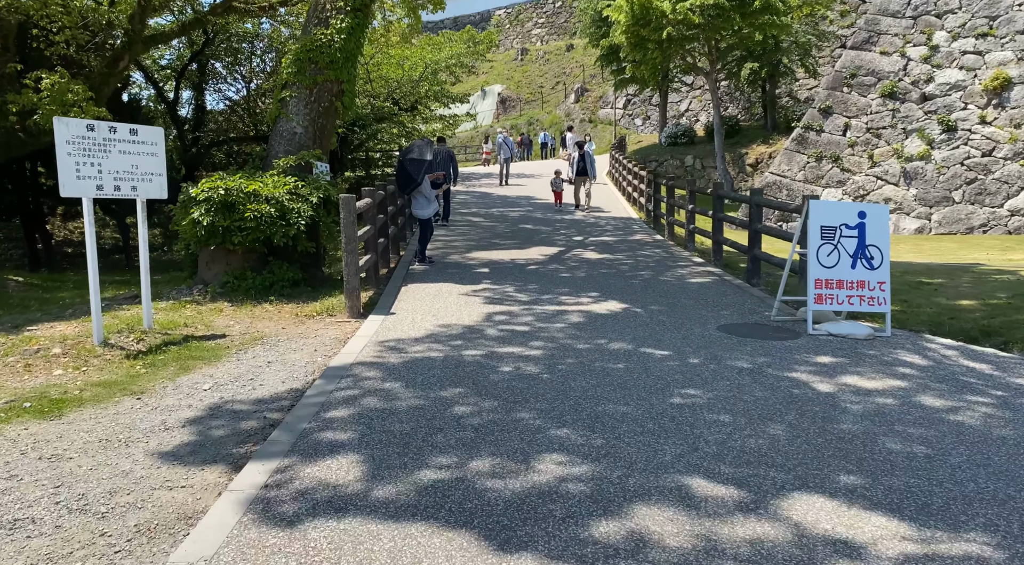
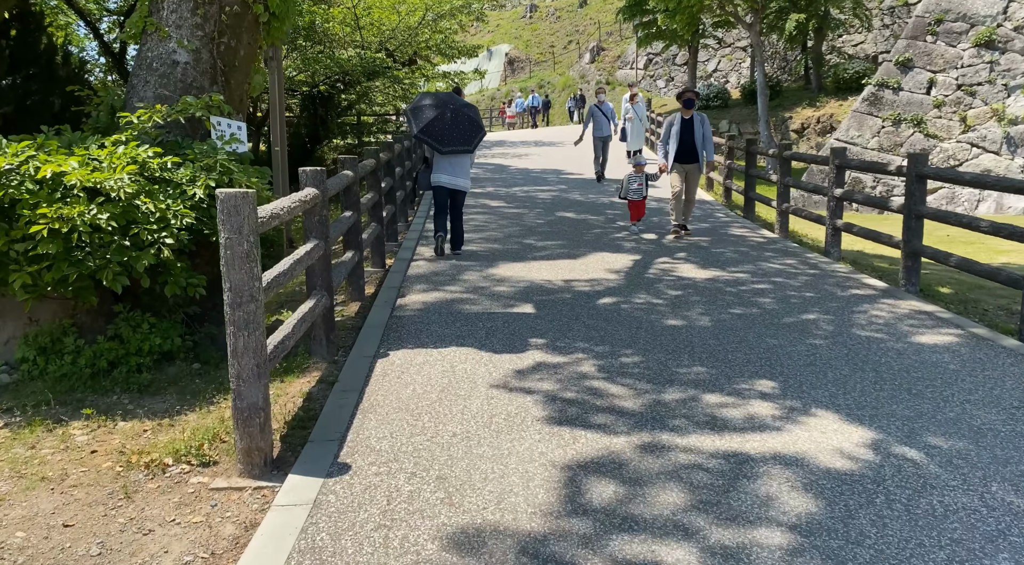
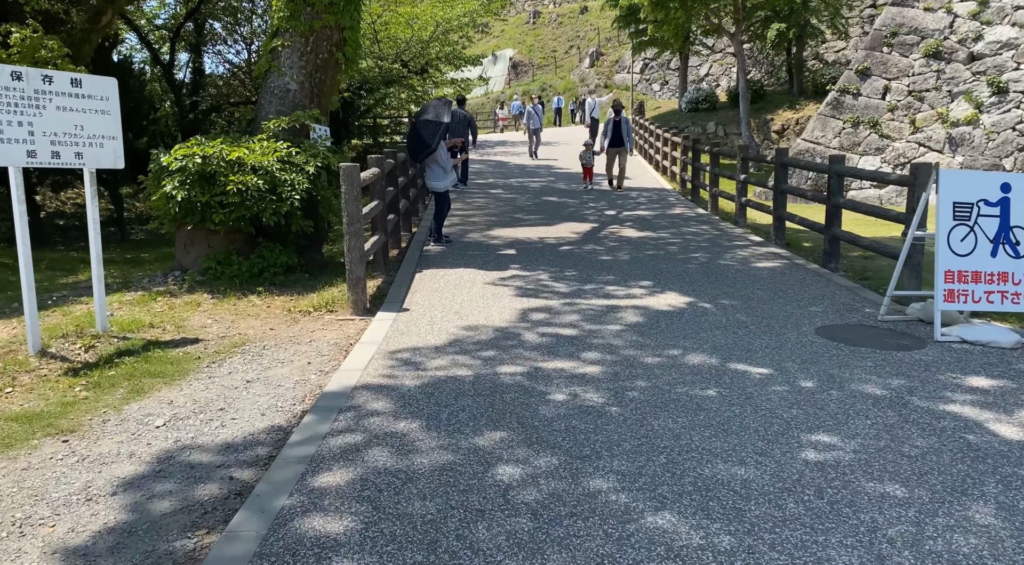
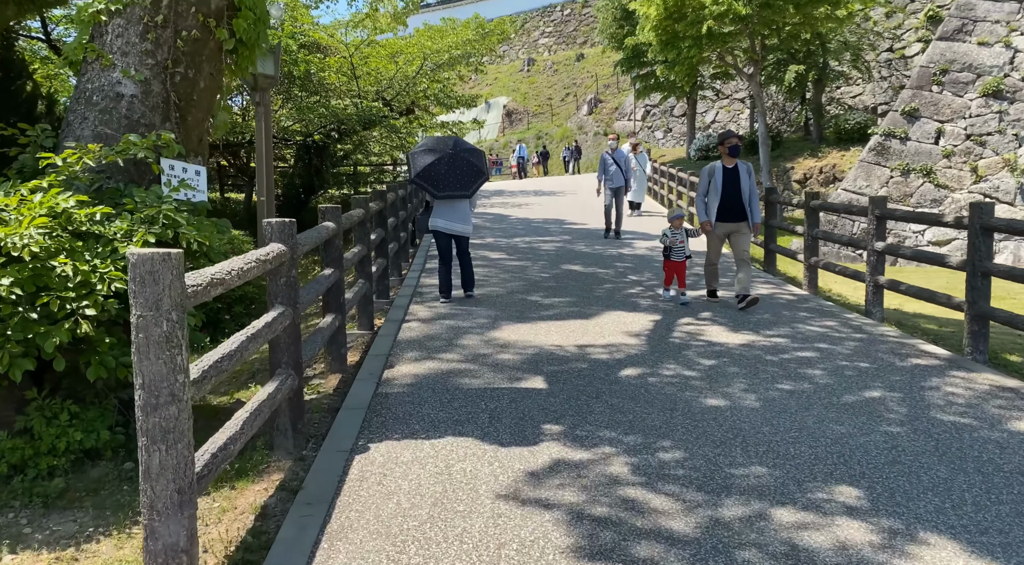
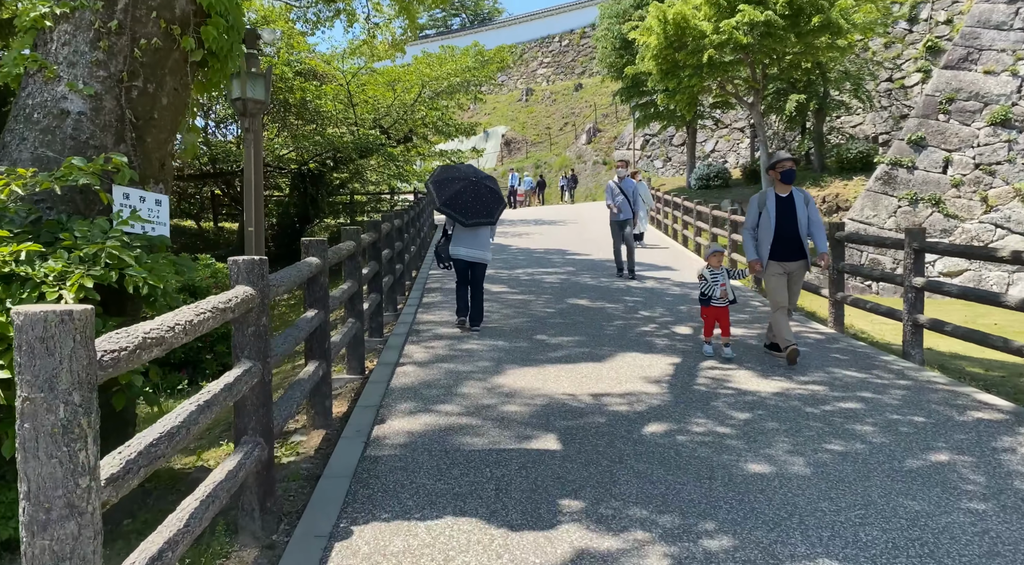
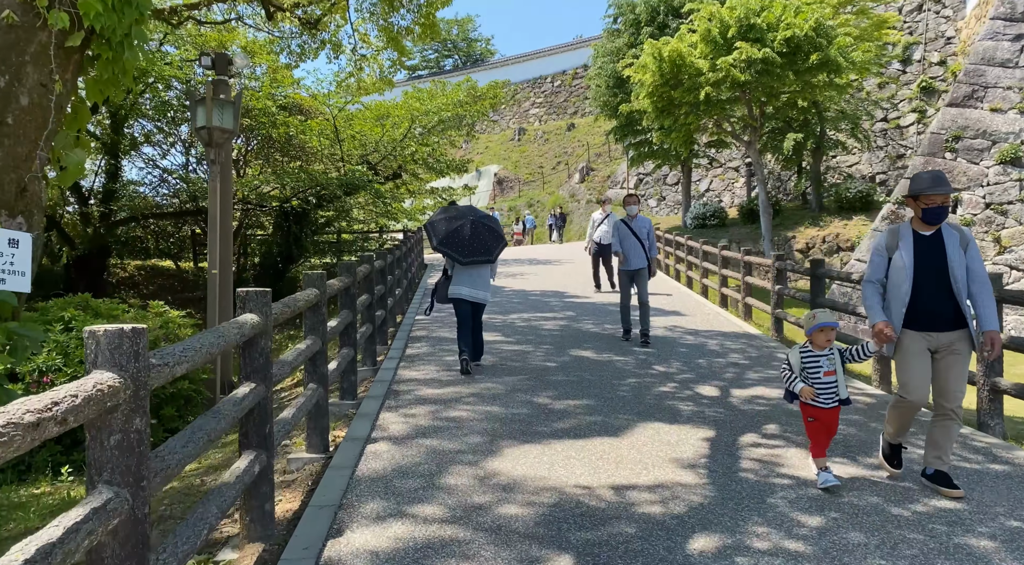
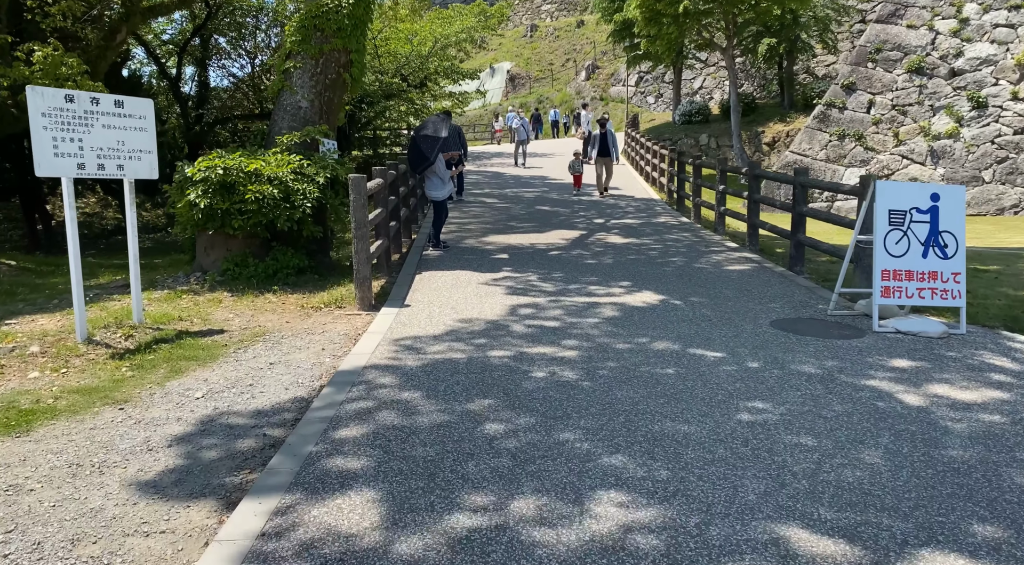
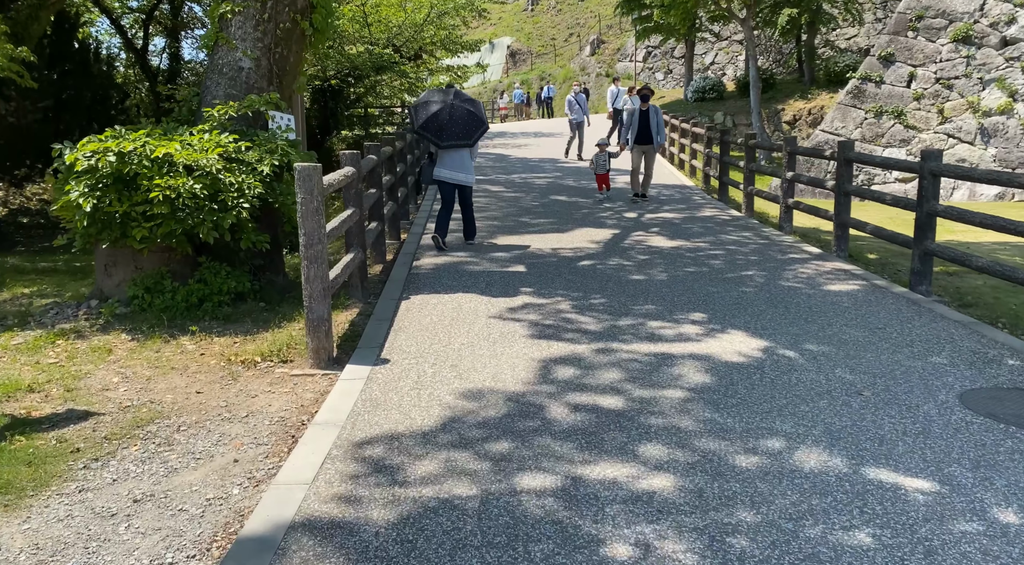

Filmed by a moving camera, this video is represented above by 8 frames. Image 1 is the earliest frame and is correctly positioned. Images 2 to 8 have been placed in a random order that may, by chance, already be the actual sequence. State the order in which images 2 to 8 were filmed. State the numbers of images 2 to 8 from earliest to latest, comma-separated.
7, 3, 8, 2, 4, 5, 6
